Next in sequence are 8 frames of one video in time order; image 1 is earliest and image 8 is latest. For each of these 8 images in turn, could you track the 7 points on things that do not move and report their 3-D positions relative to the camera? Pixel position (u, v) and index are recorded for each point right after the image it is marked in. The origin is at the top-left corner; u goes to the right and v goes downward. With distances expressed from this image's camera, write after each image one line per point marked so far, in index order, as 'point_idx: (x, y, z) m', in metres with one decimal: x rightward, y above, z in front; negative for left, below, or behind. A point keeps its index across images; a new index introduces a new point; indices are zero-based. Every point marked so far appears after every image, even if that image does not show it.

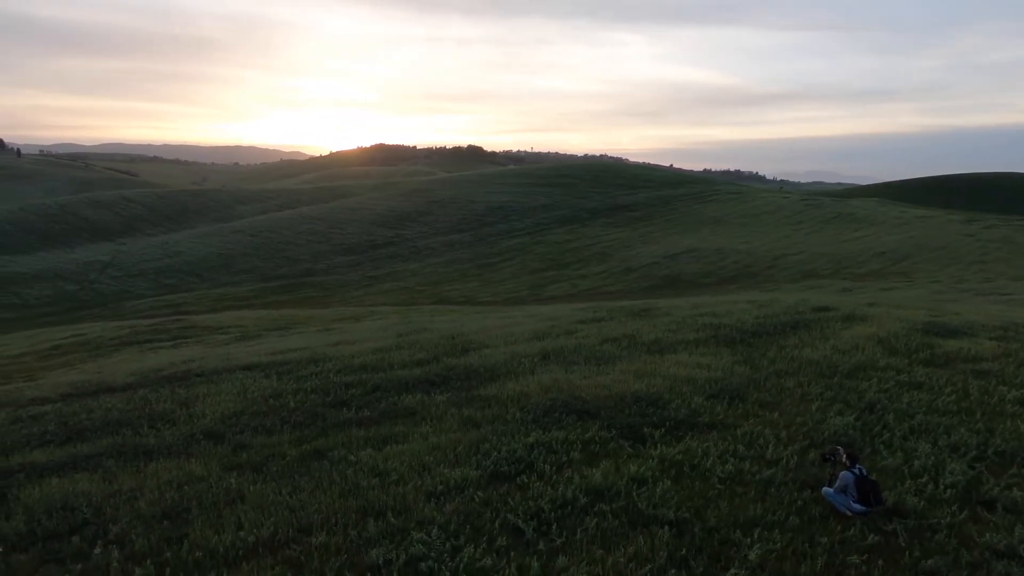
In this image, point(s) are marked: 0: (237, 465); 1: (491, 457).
0: (-5.5, -3.5, +11.0) m
1: (-0.4, -3.2, +10.3) m
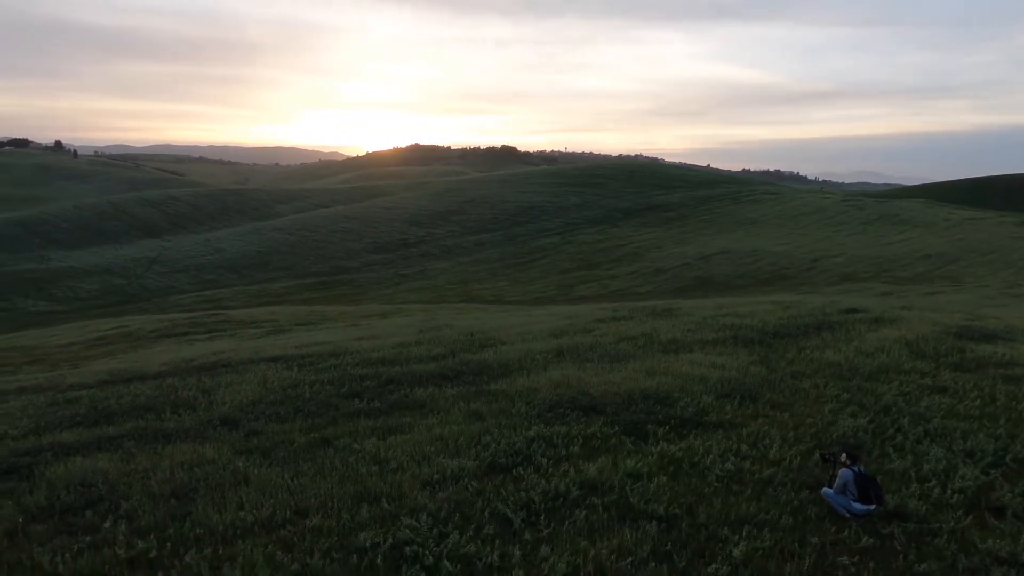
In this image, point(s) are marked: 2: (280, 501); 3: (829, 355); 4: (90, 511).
0: (-5.5, -3.3, +11.3) m
1: (-0.4, -3.0, +10.3) m
2: (-3.7, -3.4, +8.7) m
3: (+9.4, -2.0, +16.3) m
4: (-6.7, -3.5, +8.7) m
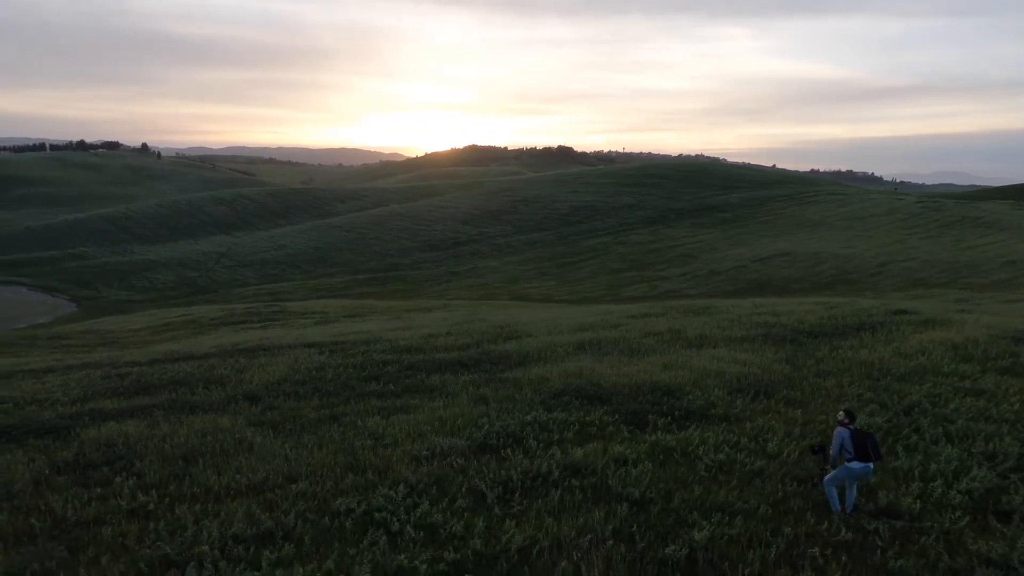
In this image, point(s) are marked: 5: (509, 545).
0: (-5.5, -2.9, +11.9) m
1: (-0.5, -2.7, +10.4) m
2: (-3.9, -3.0, +9.1) m
3: (+9.8, -1.9, +15.4) m
4: (-7.0, -3.1, +9.5) m
5: (-0.1, -3.0, +6.5) m
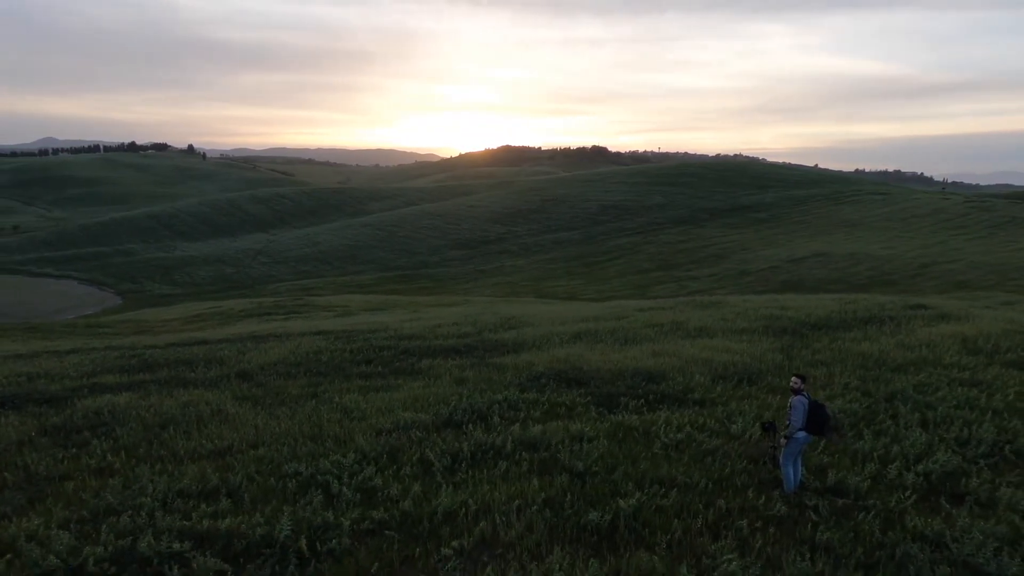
0: (-6.0, -2.4, +12.3) m
1: (-1.1, -2.3, +10.5) m
2: (-4.6, -2.5, +9.4) m
3: (+9.5, -1.6, +14.9) m
4: (-7.6, -2.6, +9.9) m
5: (-0.9, -2.6, +6.5) m
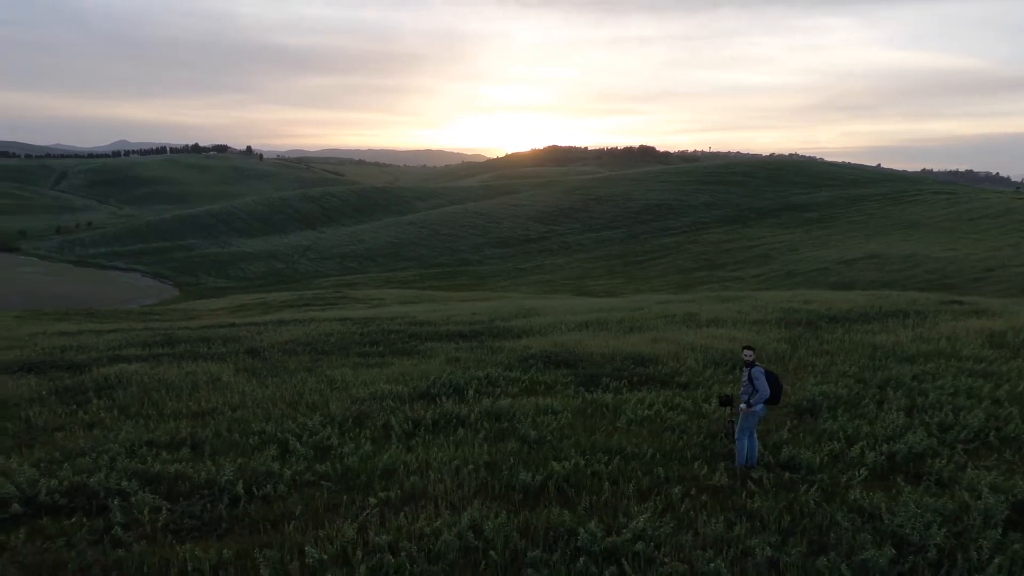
0: (-6.2, -1.8, +12.8) m
1: (-1.5, -1.8, +10.7) m
2: (-5.1, -2.0, +9.8) m
3: (+9.4, -1.3, +14.2) m
4: (-8.0, -2.0, +10.6) m
5: (-1.6, -2.1, +6.7) m
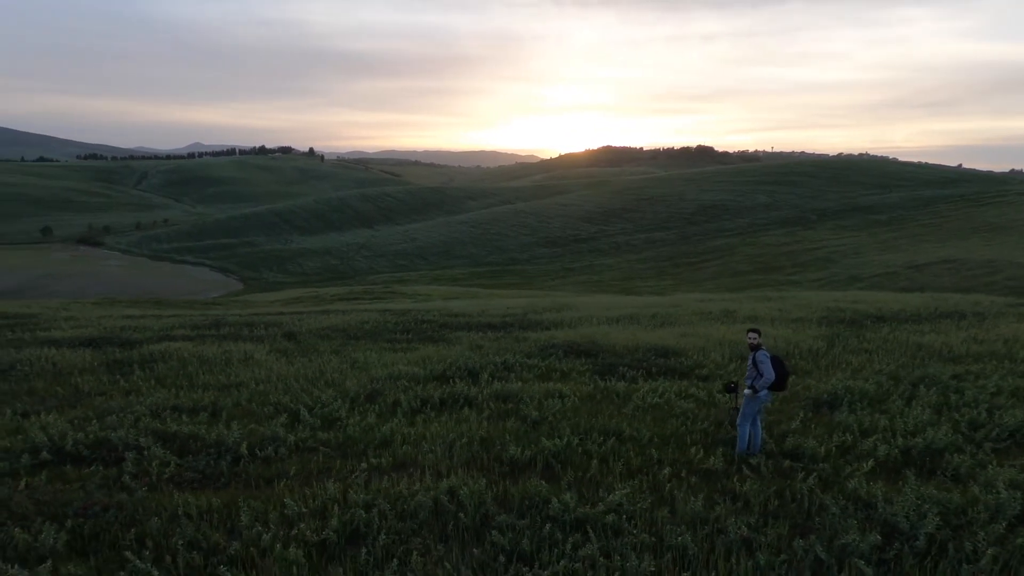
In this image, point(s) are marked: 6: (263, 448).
0: (-5.7, -1.5, +13.4) m
1: (-1.2, -1.5, +10.9) m
2: (-4.8, -1.6, +10.3) m
3: (+10.0, -1.2, +13.4) m
4: (-7.7, -1.6, +11.4) m
5: (-1.7, -1.8, +6.9) m
6: (-2.9, -1.9, +6.5) m
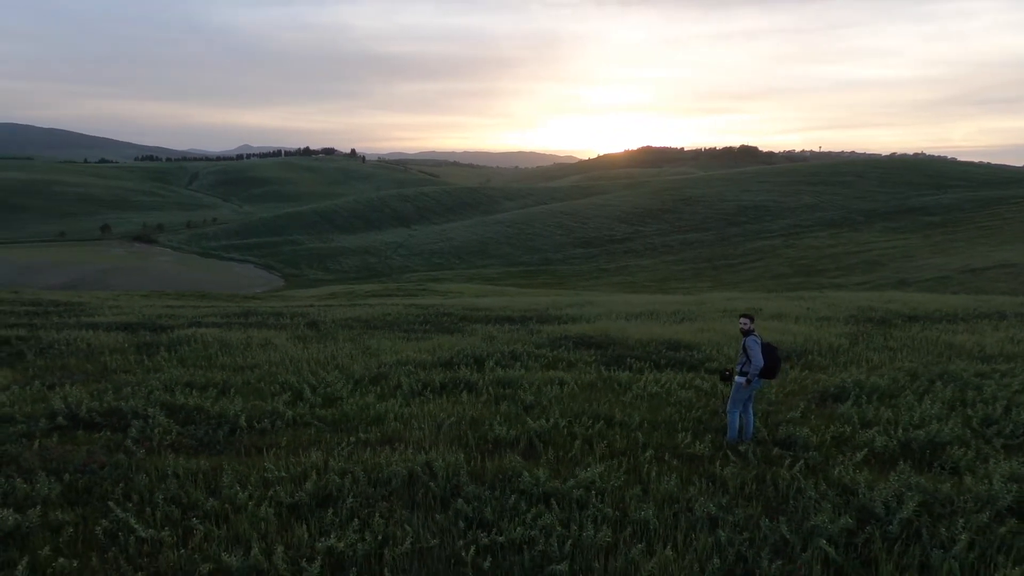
0: (-5.4, -1.2, +13.9) m
1: (-1.1, -1.3, +11.0) m
2: (-4.7, -1.4, +10.7) m
3: (+10.3, -1.2, +12.8) m
4: (-7.5, -1.3, +12.0) m
5: (-1.8, -1.6, +7.1) m
6: (-3.1, -1.6, +6.8) m
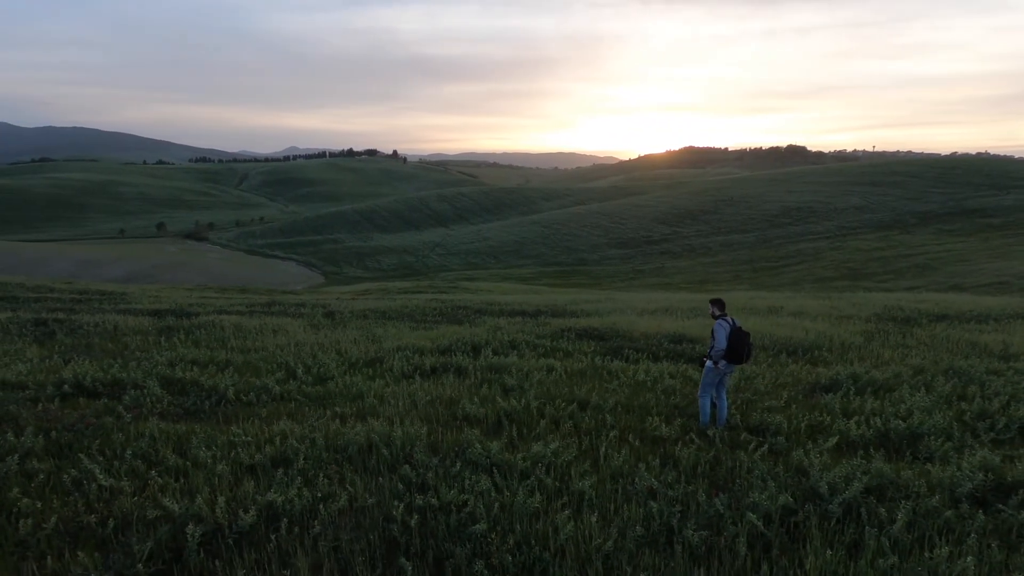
0: (-5.2, -0.9, +14.3) m
1: (-1.1, -1.1, +11.2) m
2: (-4.7, -1.1, +11.1) m
3: (+10.4, -1.1, +12.2) m
4: (-7.4, -1.0, +12.6) m
5: (-2.1, -1.4, +7.3) m
6: (-3.4, -1.4, +7.1) m
